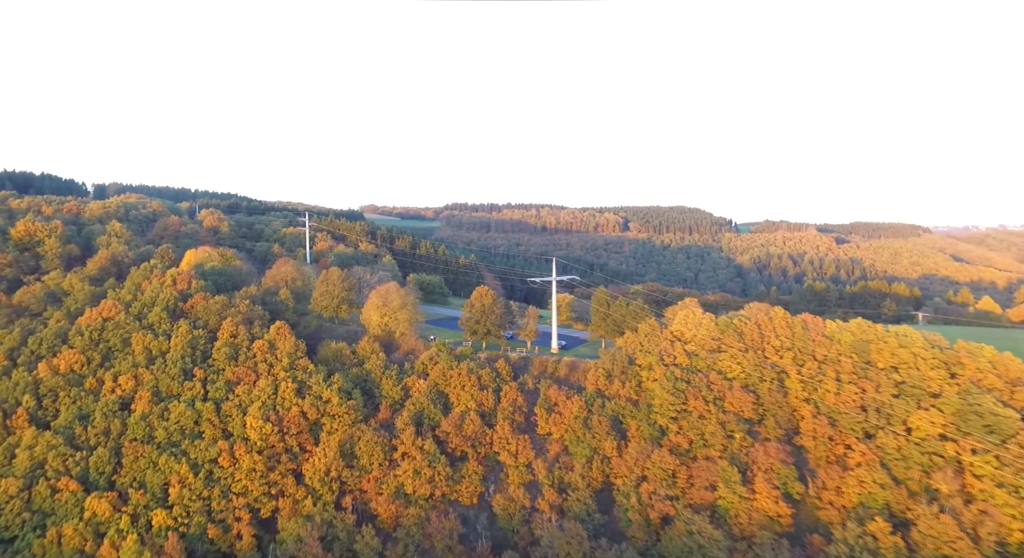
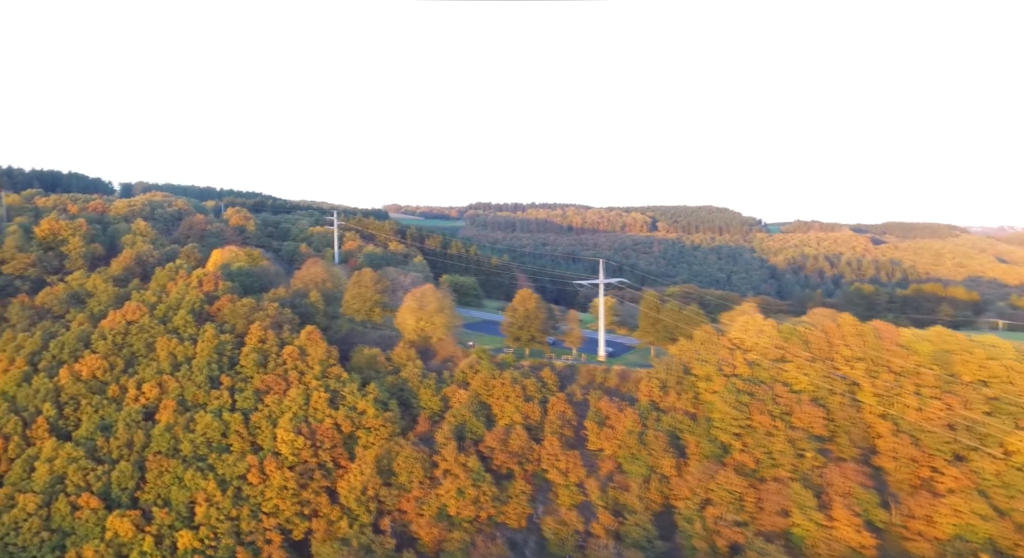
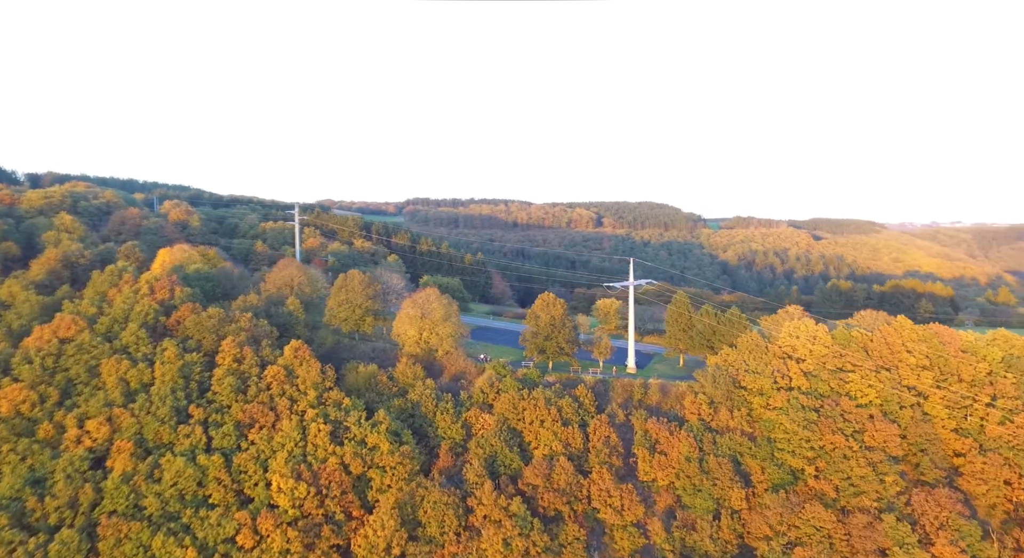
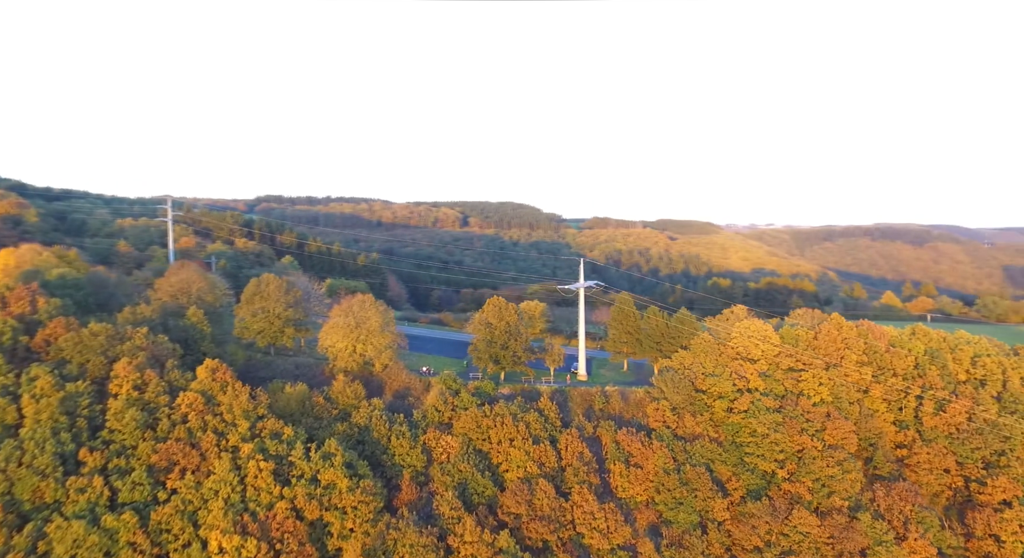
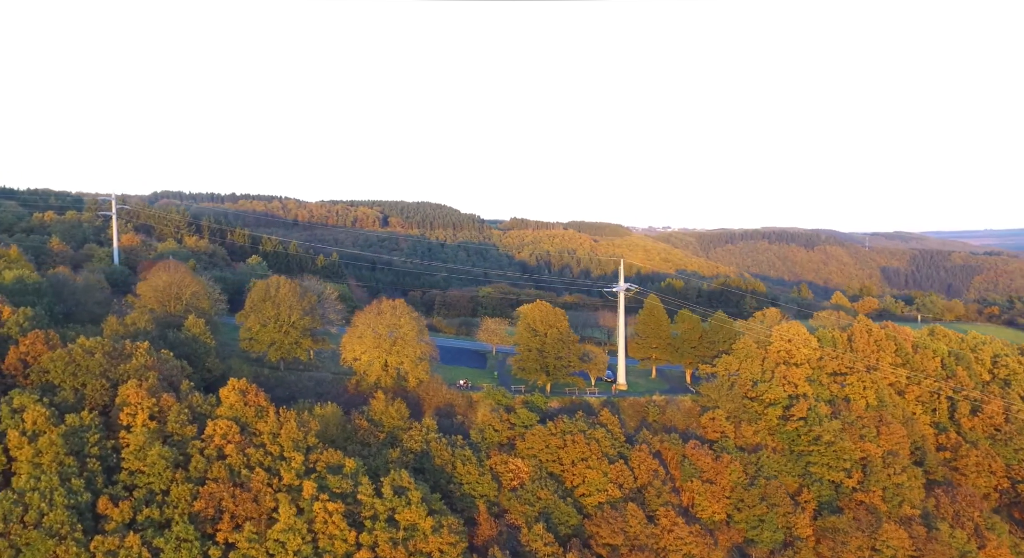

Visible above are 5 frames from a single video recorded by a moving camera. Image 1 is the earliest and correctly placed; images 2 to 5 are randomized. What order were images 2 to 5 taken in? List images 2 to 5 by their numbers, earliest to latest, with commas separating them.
2, 3, 4, 5
